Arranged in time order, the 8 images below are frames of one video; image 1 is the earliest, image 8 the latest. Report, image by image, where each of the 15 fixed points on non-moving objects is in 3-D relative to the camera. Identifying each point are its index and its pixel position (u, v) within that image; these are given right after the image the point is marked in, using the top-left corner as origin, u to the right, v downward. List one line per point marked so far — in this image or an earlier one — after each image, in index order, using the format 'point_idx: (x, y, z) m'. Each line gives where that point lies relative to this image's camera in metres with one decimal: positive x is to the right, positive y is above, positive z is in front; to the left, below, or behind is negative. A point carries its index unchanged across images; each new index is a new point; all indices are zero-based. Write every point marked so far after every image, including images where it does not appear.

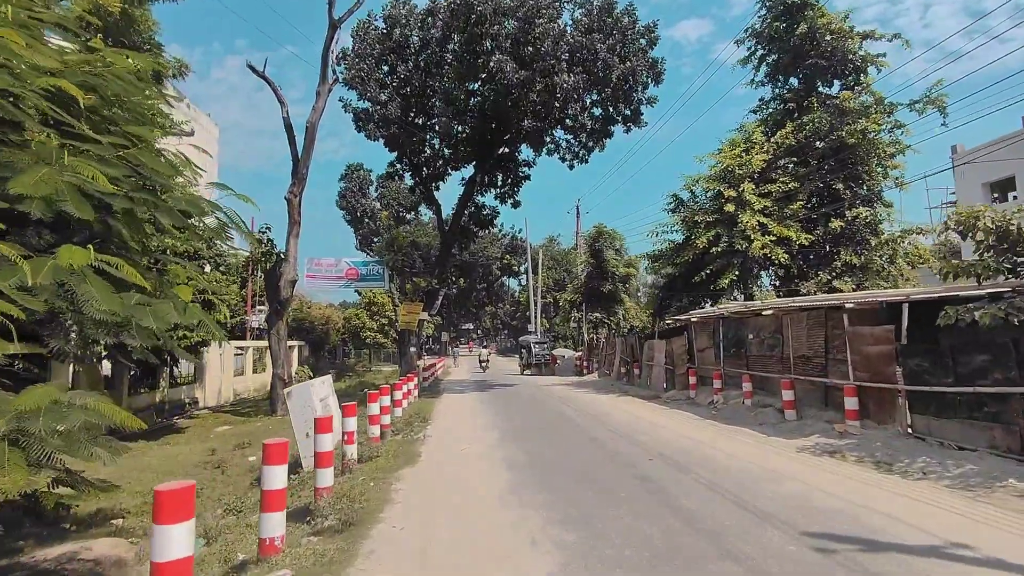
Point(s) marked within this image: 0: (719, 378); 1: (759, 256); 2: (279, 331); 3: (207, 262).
0: (+5.4, -2.3, +14.6) m
1: (+7.4, +1.0, +16.7) m
2: (-8.1, -1.5, +19.4) m
3: (-8.8, +0.8, +16.1) m
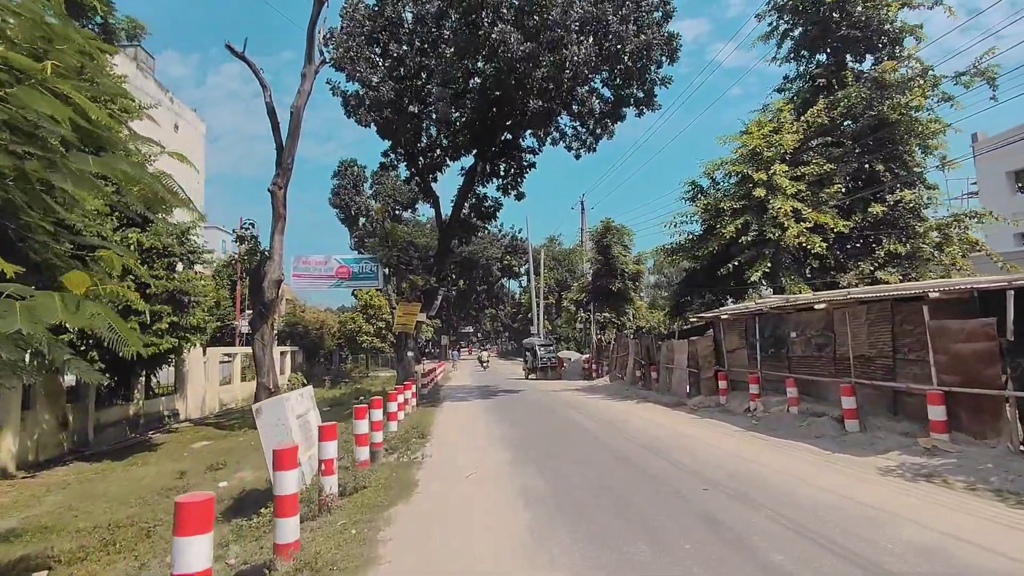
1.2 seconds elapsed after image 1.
0: (+5.6, -2.2, +12.9) m
1: (+7.6, +1.2, +15.1) m
2: (-7.8, -1.5, +17.7) m
3: (-8.6, +0.8, +14.5) m
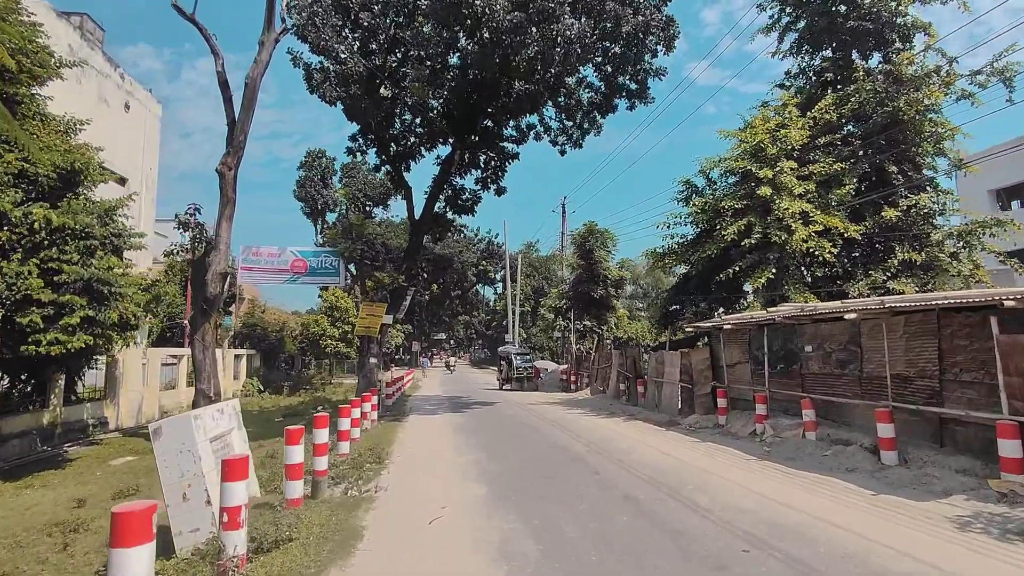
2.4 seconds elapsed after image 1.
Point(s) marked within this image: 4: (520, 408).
0: (+5.1, -2.3, +11.4) m
1: (+7.0, +0.9, +13.7) m
2: (-8.5, -1.3, +15.6) m
3: (-9.1, +1.0, +12.3) m
4: (+0.3, -4.0, +18.7) m
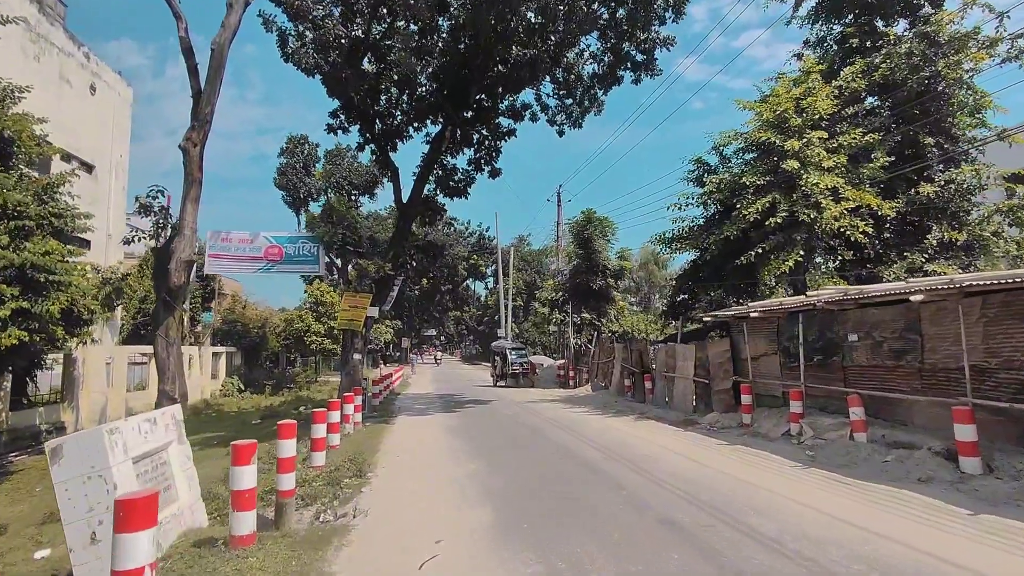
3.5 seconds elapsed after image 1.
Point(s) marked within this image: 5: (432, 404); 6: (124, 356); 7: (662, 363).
0: (+5.1, -2.0, +10.1) m
1: (+7.0, +1.3, +12.4) m
2: (-8.6, -1.1, +14.0) m
3: (-9.1, +1.2, +10.7) m
4: (+0.2, -3.7, +17.3) m
5: (-2.7, -3.9, +19.0) m
6: (-13.5, -2.4, +19.6) m
7: (+4.2, -2.1, +15.7) m
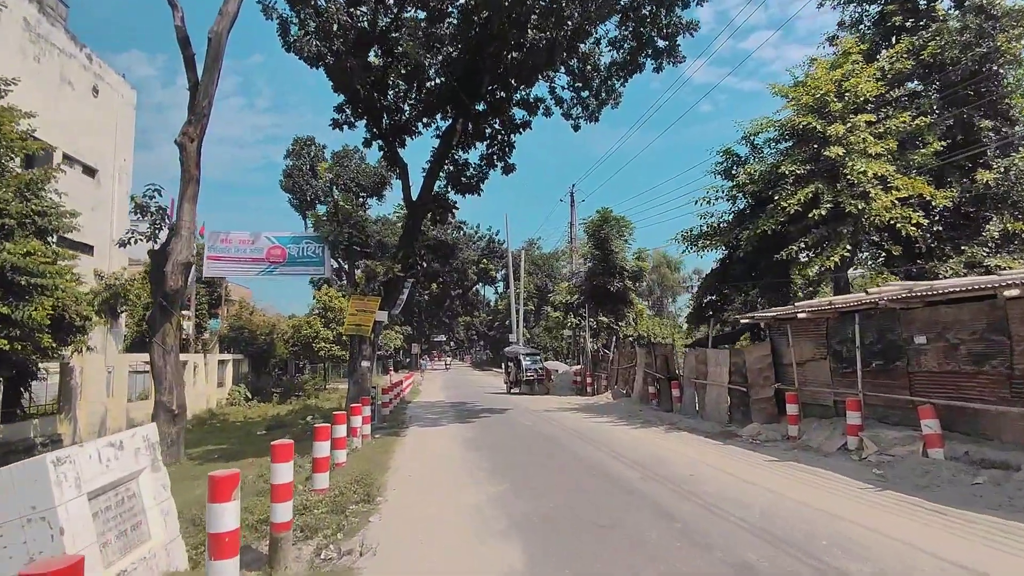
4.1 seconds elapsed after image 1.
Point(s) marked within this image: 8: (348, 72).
0: (+5.5, -1.9, +9.0) m
1: (+7.4, +1.3, +11.3) m
2: (-8.1, -1.2, +13.2) m
3: (-8.7, +1.2, +9.9) m
4: (+0.7, -3.7, +16.3) m
5: (-2.2, -4.0, +18.1) m
6: (-13.0, -2.6, +18.8) m
7: (+4.7, -2.1, +14.7) m
8: (-4.3, +5.7, +14.7) m
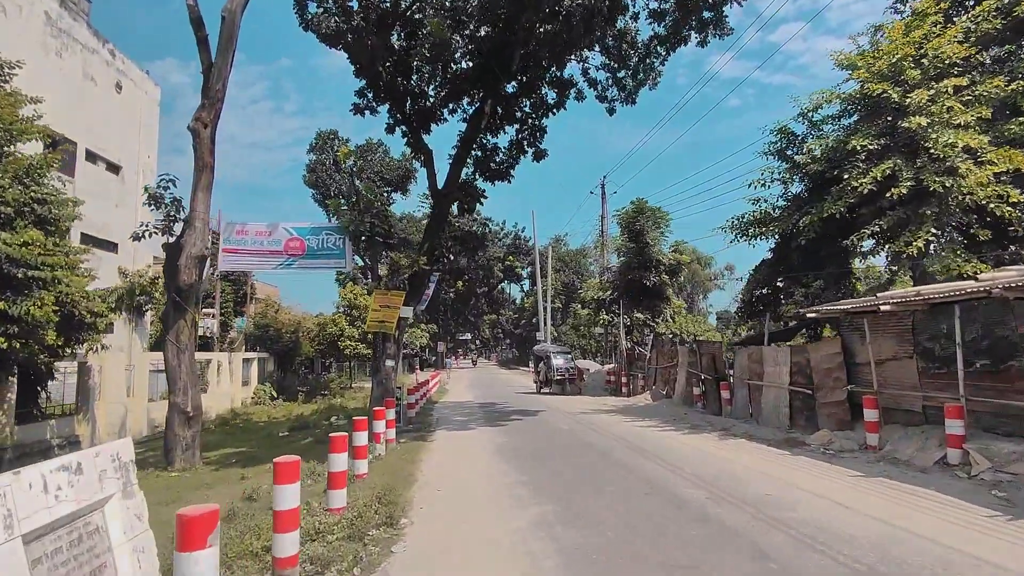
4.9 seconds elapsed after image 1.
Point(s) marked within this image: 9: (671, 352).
0: (+6.1, -1.7, +7.6) m
1: (+8.1, +1.5, +9.9) m
2: (-7.4, -1.1, +12.4) m
3: (-8.1, +1.3, +9.2) m
4: (+1.6, -3.5, +15.1) m
5: (-1.2, -3.9, +17.1) m
6: (-12.0, -2.4, +18.3) m
7: (+5.5, -1.9, +13.4) m
8: (-3.5, +5.8, +13.8) m
9: (+5.3, -2.1, +18.8) m
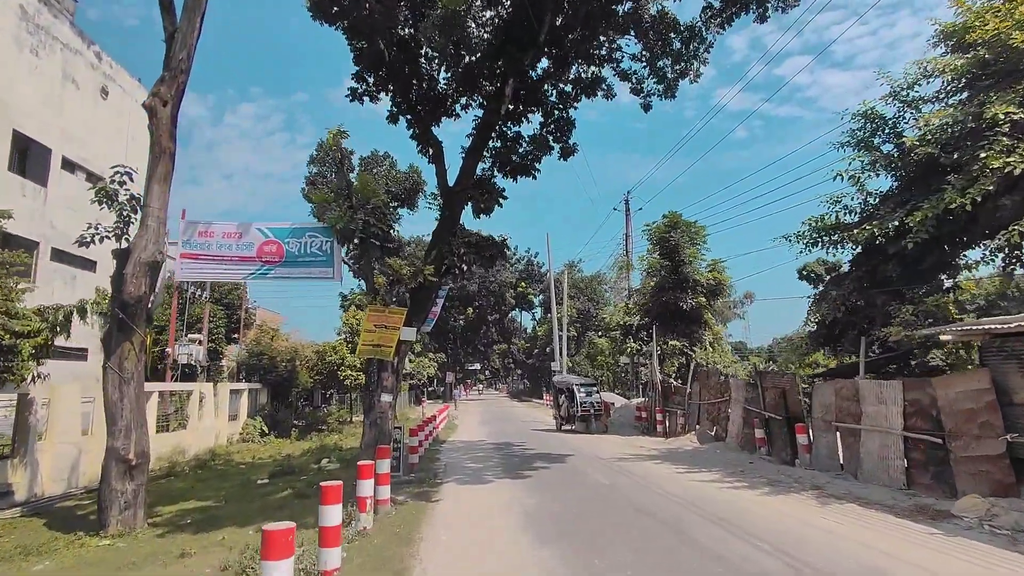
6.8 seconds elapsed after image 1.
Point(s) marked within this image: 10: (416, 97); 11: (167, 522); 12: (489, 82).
0: (+6.5, -1.8, +4.9) m
1: (+8.5, +1.4, +7.3) m
2: (-6.9, -1.3, +9.9) m
3: (-7.6, +1.2, +6.8) m
4: (+2.2, -4.0, +12.4) m
5: (-0.6, -4.4, +14.3) m
6: (-11.4, -3.0, +15.8) m
7: (+6.0, -2.2, +10.6) m
8: (-3.0, +5.5, +11.6) m
9: (+5.9, -2.8, +16.0) m
10: (-2.3, +4.5, +13.4) m
11: (-6.4, -4.3, +10.4) m
12: (-0.6, +4.8, +13.0) m
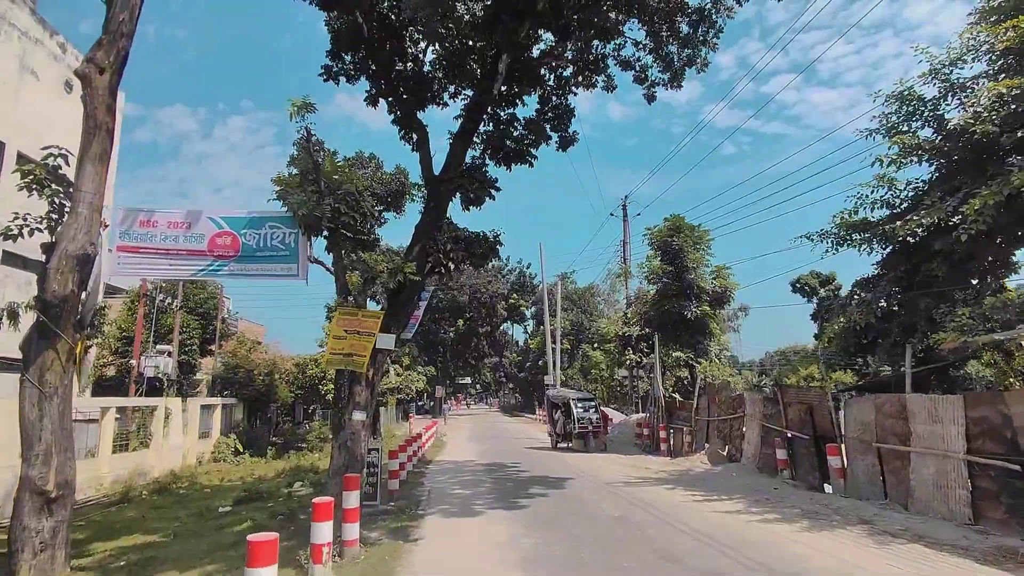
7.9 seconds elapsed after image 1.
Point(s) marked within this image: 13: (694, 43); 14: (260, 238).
0: (+6.5, -1.7, +3.6) m
1: (+8.5, +1.5, +6.0) m
2: (-7.0, -1.3, +8.4) m
3: (-7.7, +1.3, +5.3) m
4: (+2.0, -4.0, +10.9) m
5: (-0.8, -4.5, +12.8) m
6: (-11.6, -3.1, +14.1) m
7: (+5.9, -2.3, +9.3) m
8: (-3.1, +5.5, +10.3) m
9: (+5.7, -2.9, +14.7) m
10: (-2.4, +4.5, +12.0) m
11: (-6.5, -4.3, +8.8) m
12: (-0.7, +4.7, +11.7) m
13: (+4.4, +6.0, +13.6) m
14: (-4.1, +0.8, +9.2) m
